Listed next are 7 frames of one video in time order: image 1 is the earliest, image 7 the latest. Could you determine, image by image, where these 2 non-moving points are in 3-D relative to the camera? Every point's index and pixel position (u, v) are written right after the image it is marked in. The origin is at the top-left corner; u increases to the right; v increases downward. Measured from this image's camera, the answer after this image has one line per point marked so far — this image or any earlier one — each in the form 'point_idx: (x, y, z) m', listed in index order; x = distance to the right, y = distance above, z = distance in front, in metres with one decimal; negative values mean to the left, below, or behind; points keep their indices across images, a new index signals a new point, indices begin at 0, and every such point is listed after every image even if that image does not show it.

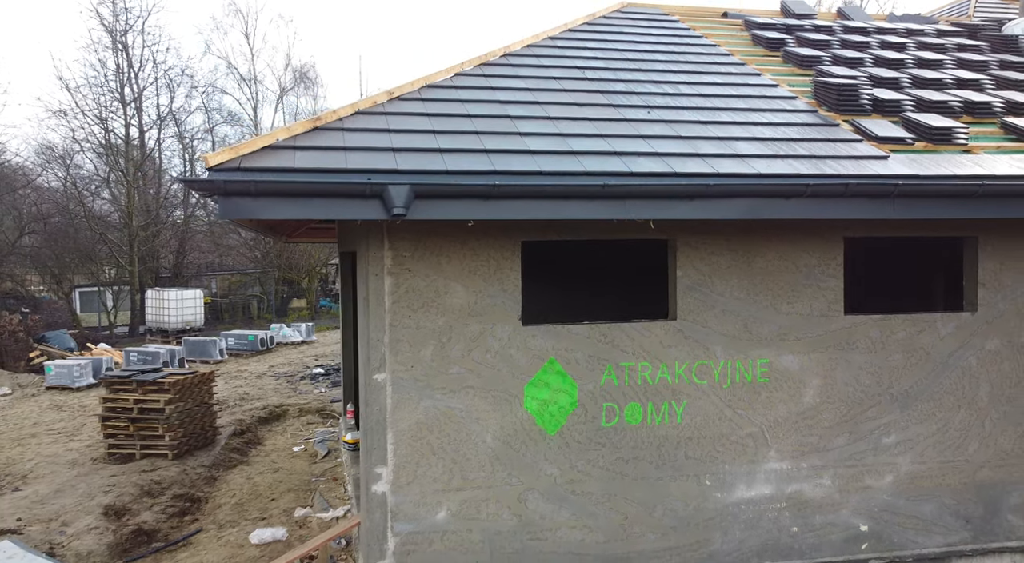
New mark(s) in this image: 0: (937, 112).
0: (+3.5, +1.4, +5.9) m
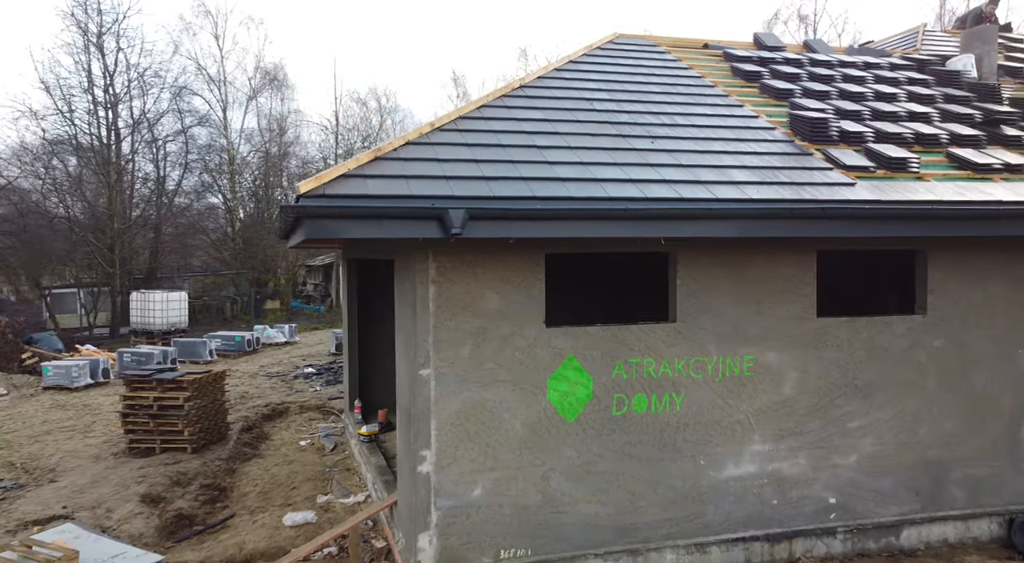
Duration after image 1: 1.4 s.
0: (+3.6, +1.3, +6.8) m
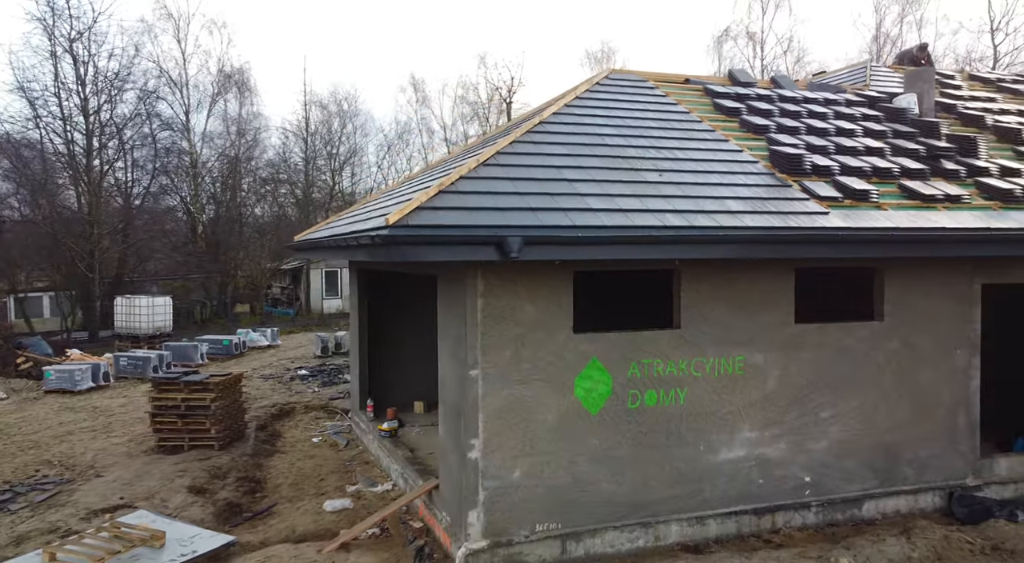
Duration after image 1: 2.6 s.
0: (+3.8, +1.2, +8.1) m
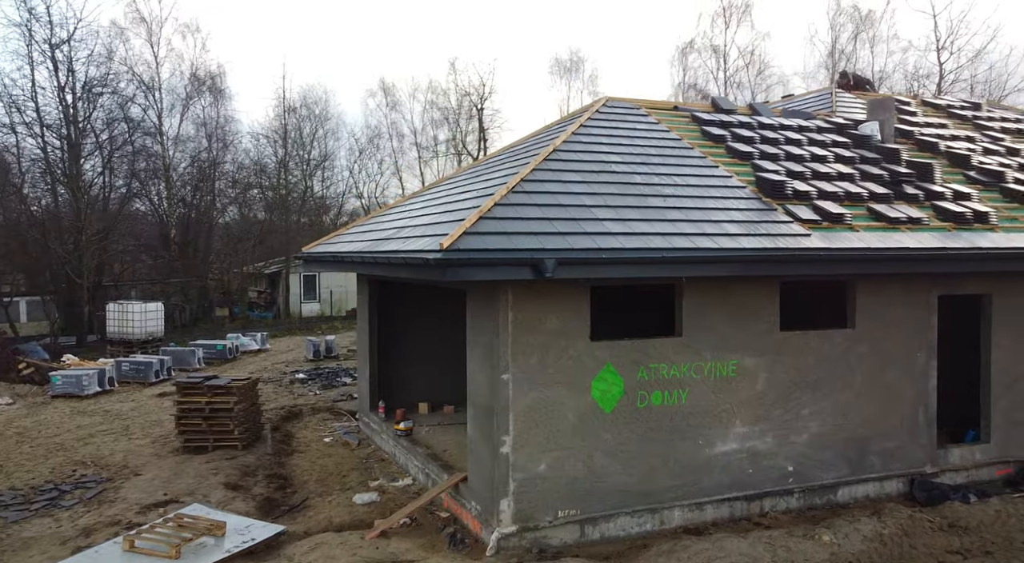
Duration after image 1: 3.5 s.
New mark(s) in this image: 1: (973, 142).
0: (+4.0, +1.0, +9.1) m
1: (+8.2, +2.5, +12.8) m
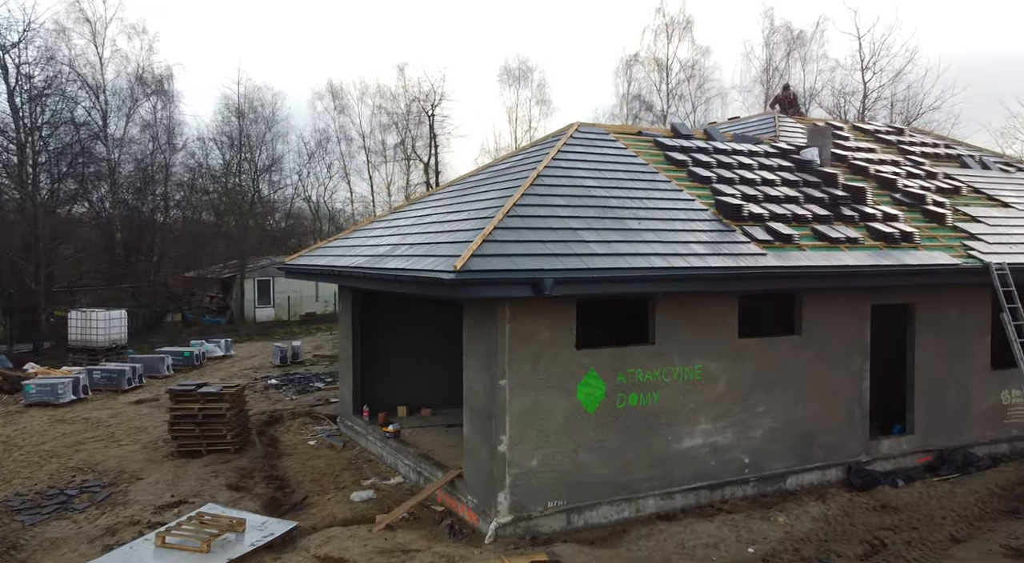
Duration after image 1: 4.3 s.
0: (+3.8, +0.9, +10.2) m
1: (+7.7, +2.3, +14.3) m
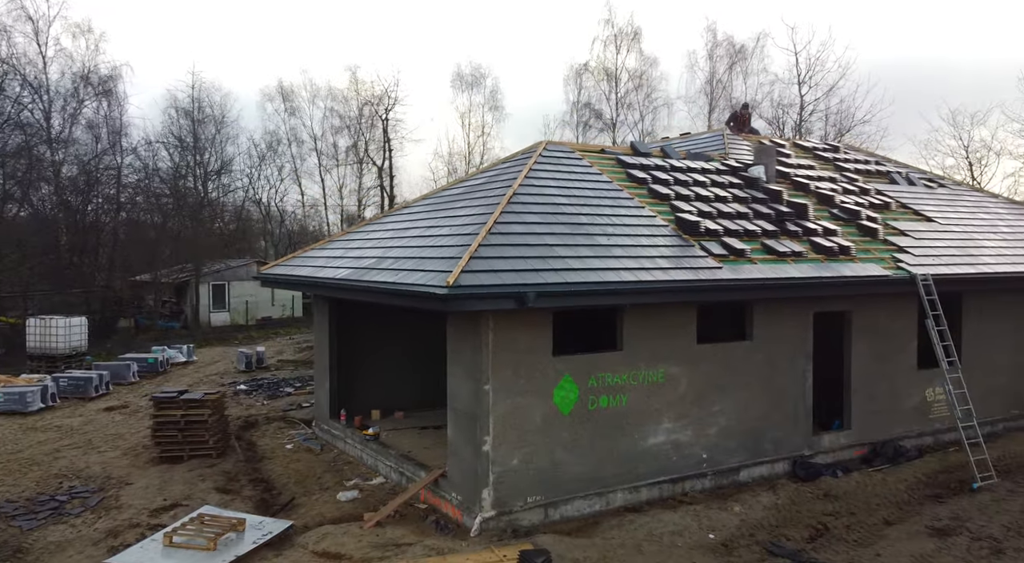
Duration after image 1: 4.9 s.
0: (+3.4, +0.7, +11.2) m
1: (+7.0, +2.1, +15.5) m
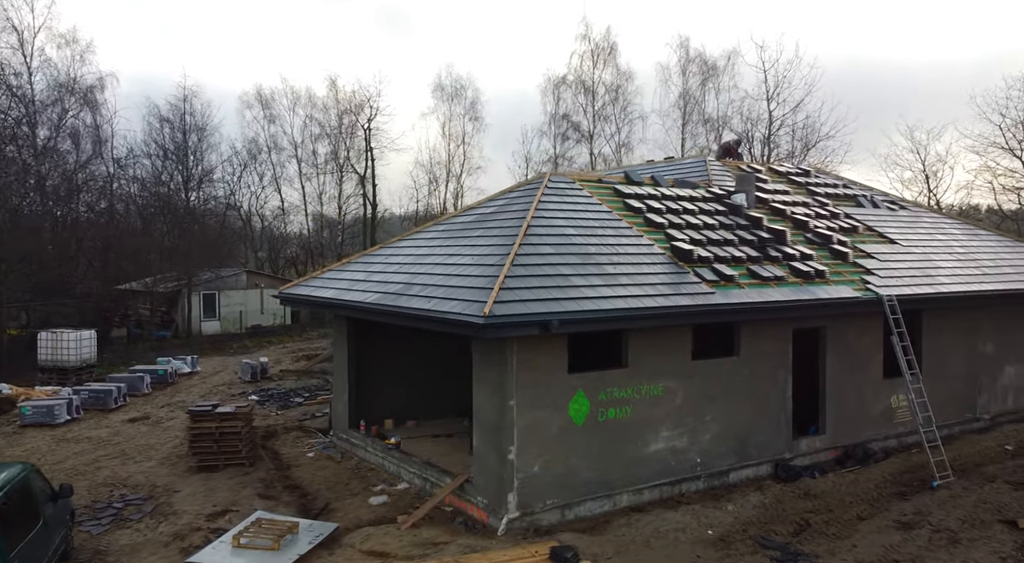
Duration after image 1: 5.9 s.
0: (+3.6, +0.3, +12.4) m
1: (+6.9, +1.8, +16.9) m
